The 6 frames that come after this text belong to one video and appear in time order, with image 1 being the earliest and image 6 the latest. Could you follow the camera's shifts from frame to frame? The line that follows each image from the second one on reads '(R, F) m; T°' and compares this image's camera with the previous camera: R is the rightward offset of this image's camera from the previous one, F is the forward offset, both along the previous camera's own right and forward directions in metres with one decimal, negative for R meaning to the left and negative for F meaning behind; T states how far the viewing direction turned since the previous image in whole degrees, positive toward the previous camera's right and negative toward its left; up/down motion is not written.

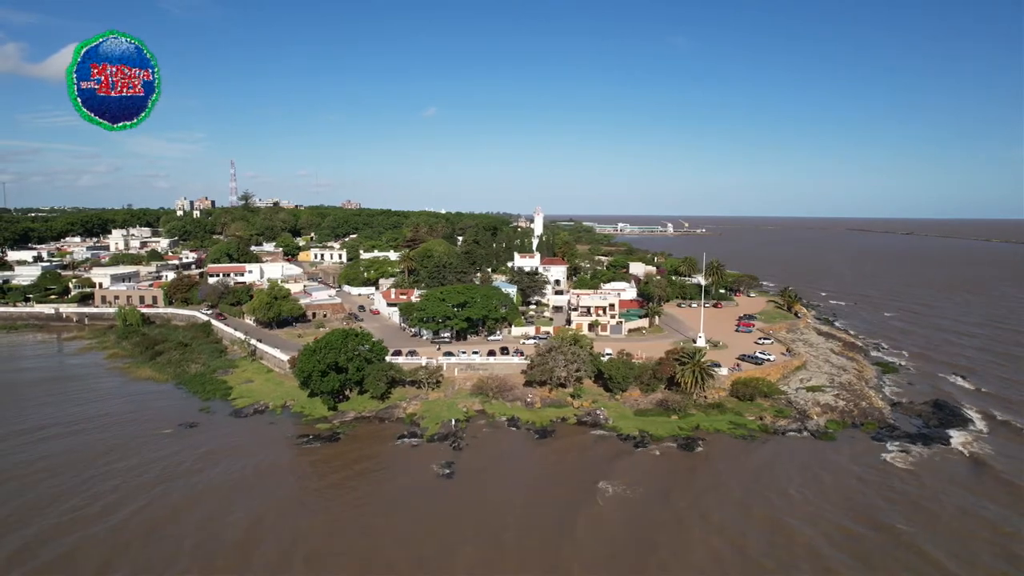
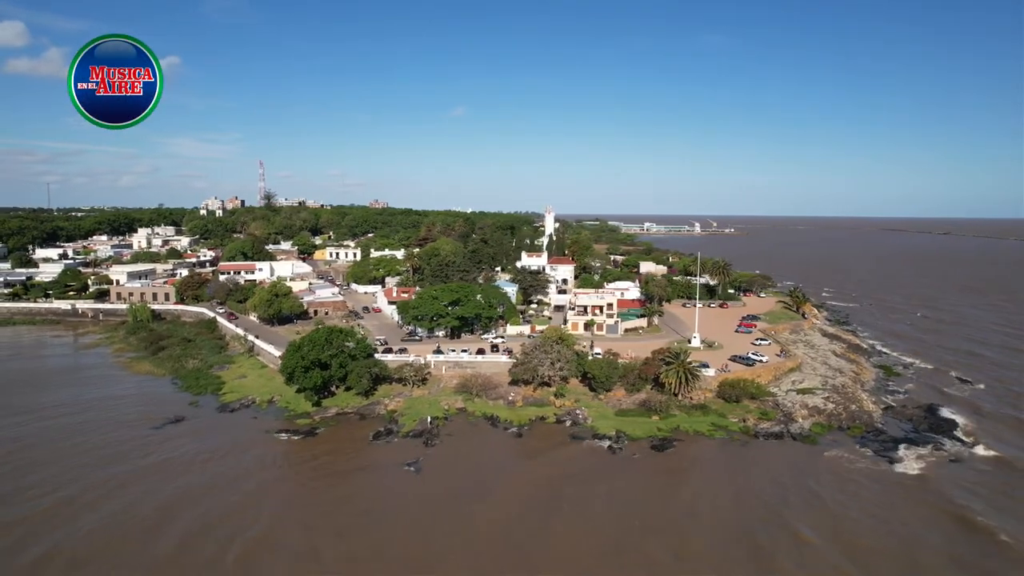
(+1.7, +0.1) m; -2°
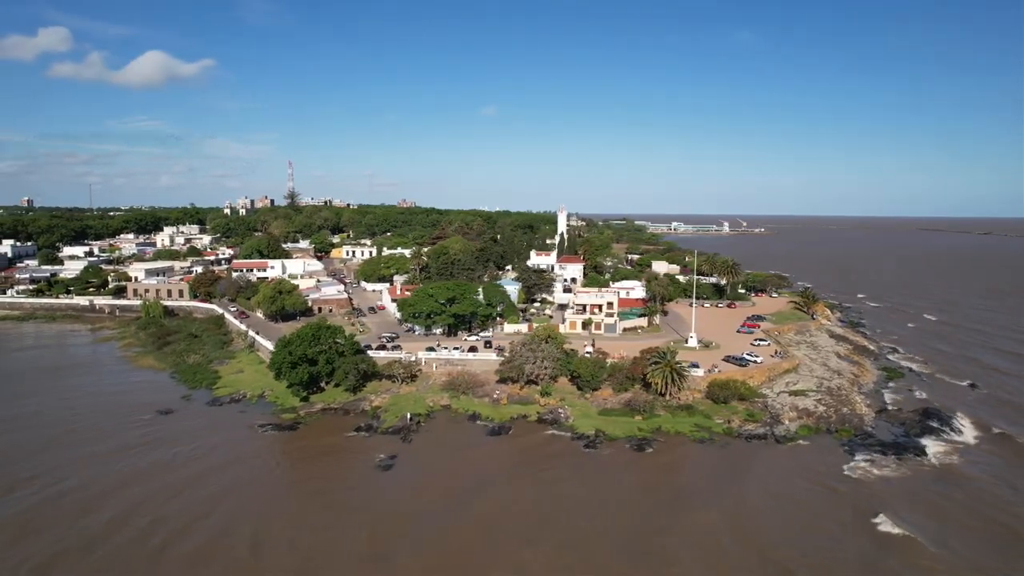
(+1.6, +0.1) m; -2°
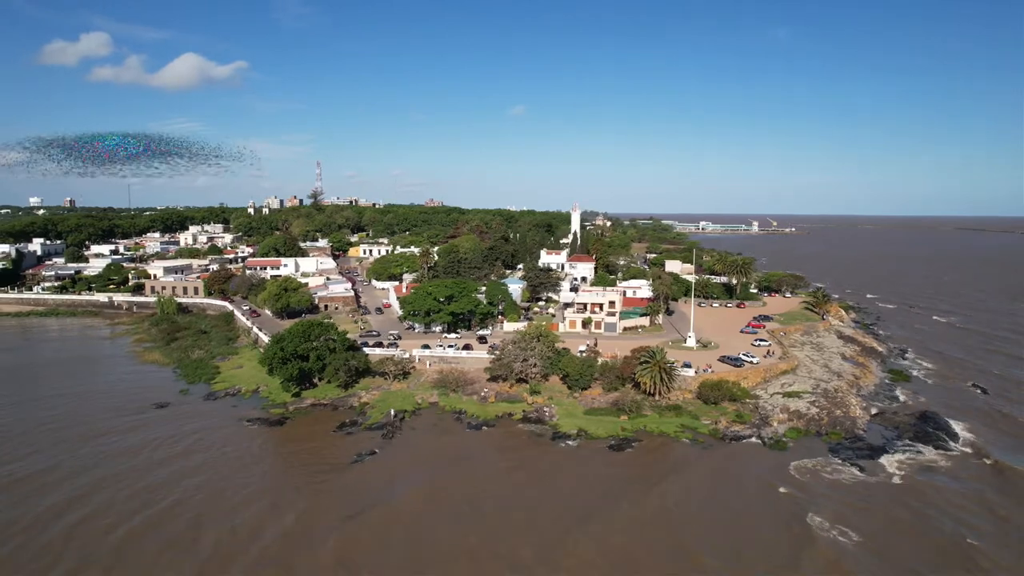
(+1.5, +0.1) m; -2°
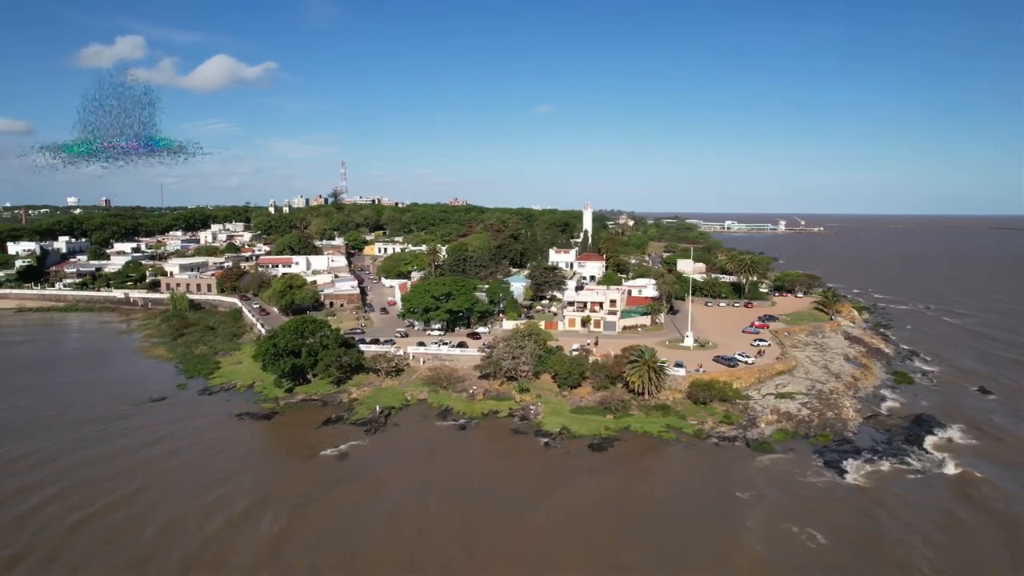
(+1.4, 0.0) m; -2°
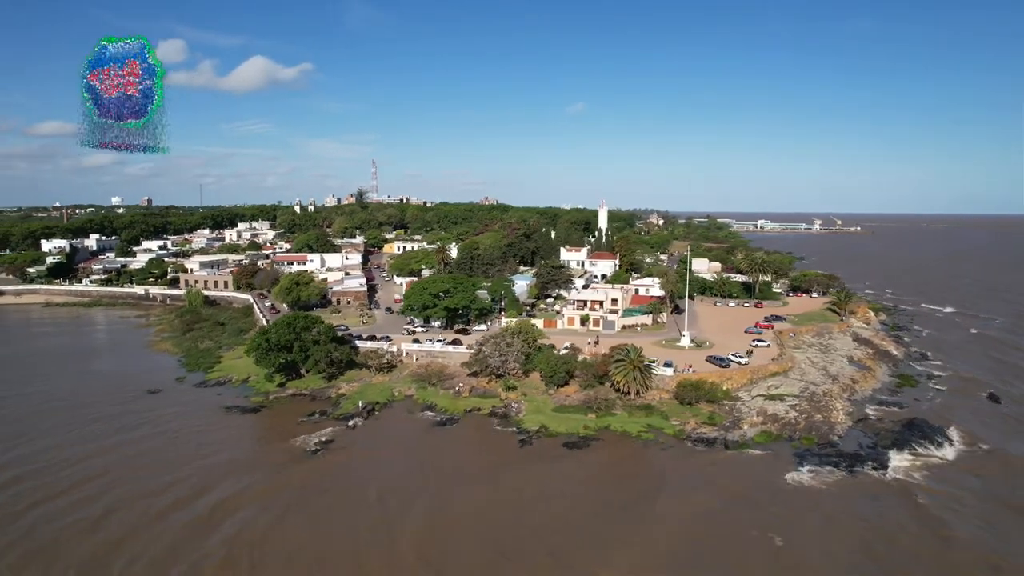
(+1.7, +0.1) m; -3°
